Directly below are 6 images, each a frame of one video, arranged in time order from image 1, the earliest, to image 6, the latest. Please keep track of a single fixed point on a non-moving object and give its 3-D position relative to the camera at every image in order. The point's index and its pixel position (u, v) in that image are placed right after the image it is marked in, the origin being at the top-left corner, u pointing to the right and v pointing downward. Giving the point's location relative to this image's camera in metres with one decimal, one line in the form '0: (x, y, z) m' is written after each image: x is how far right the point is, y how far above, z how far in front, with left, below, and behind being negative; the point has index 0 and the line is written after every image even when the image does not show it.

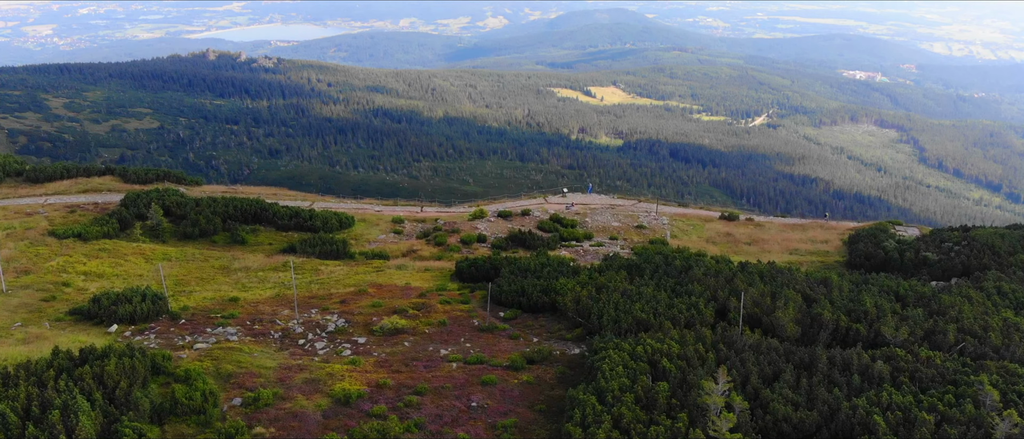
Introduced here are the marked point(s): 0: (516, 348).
0: (+0.1, -3.5, +14.6) m
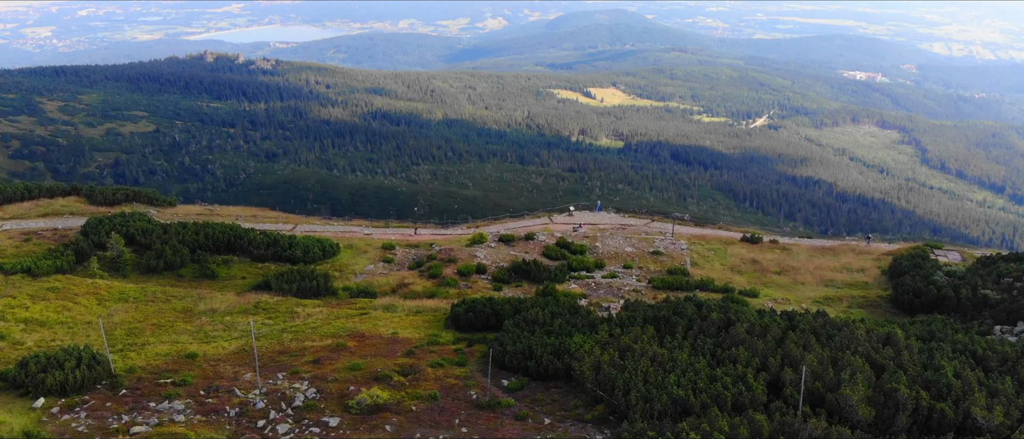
0: (+0.2, -4.5, +12.3) m
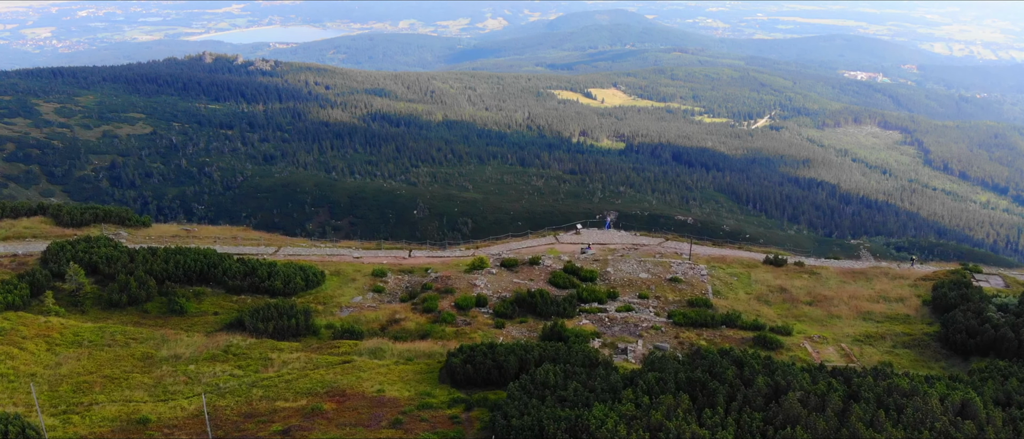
0: (+0.4, -5.4, +10.3) m
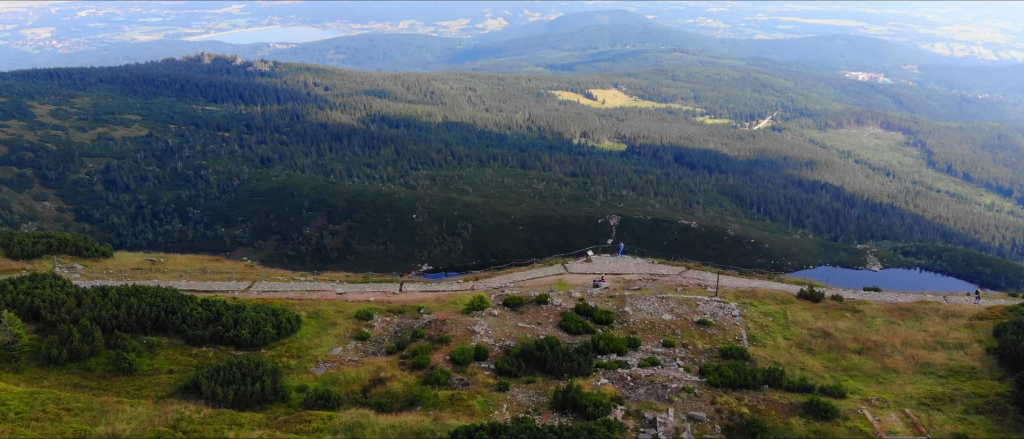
0: (+0.5, -6.4, +7.8) m
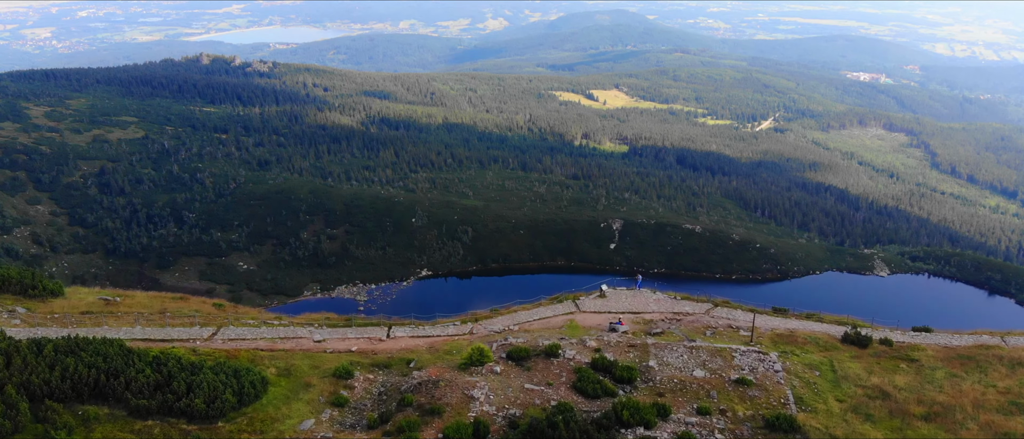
0: (+0.6, -7.5, +5.3) m
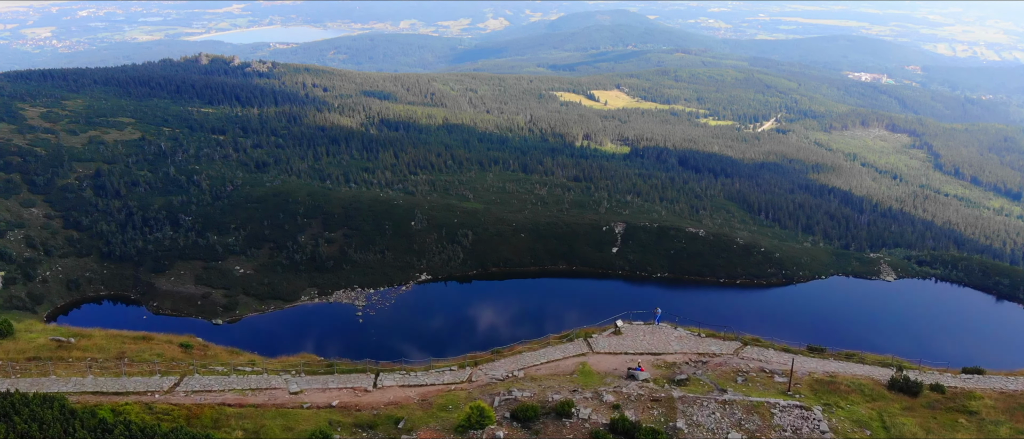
0: (+0.8, -8.4, +3.2) m
